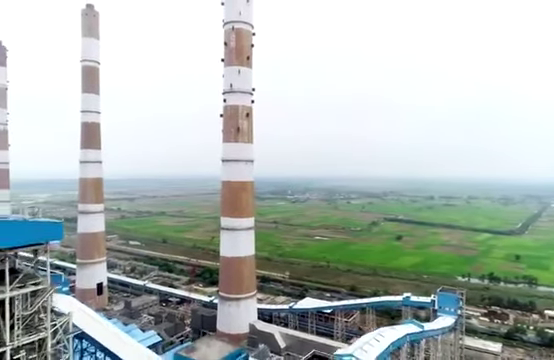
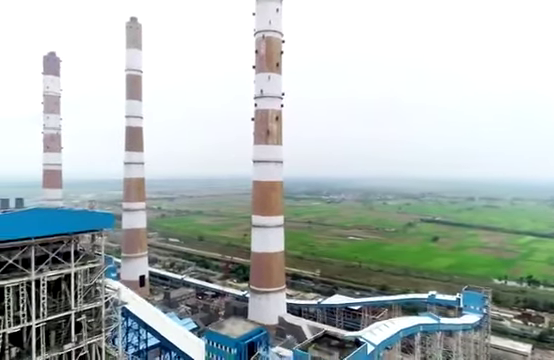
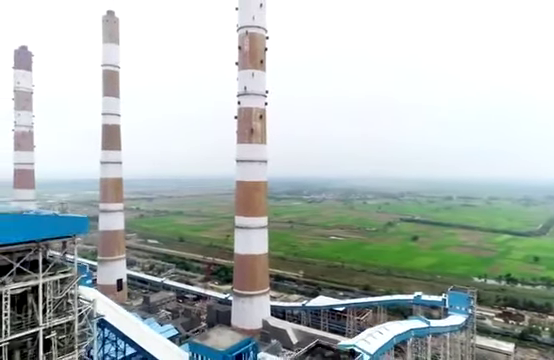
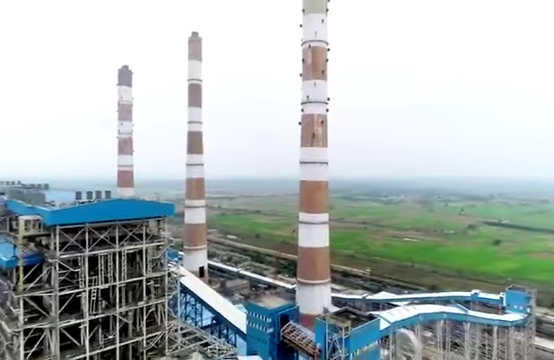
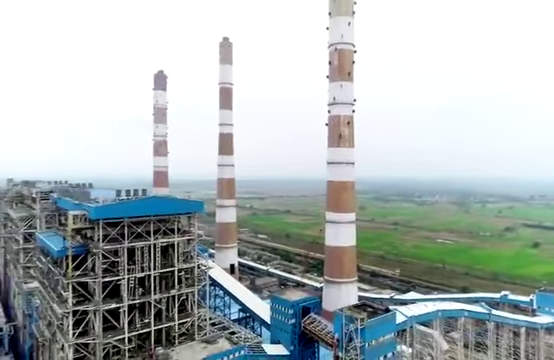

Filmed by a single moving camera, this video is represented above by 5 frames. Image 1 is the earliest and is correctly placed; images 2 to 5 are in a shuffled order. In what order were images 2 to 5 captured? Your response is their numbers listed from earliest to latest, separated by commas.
3, 2, 4, 5
